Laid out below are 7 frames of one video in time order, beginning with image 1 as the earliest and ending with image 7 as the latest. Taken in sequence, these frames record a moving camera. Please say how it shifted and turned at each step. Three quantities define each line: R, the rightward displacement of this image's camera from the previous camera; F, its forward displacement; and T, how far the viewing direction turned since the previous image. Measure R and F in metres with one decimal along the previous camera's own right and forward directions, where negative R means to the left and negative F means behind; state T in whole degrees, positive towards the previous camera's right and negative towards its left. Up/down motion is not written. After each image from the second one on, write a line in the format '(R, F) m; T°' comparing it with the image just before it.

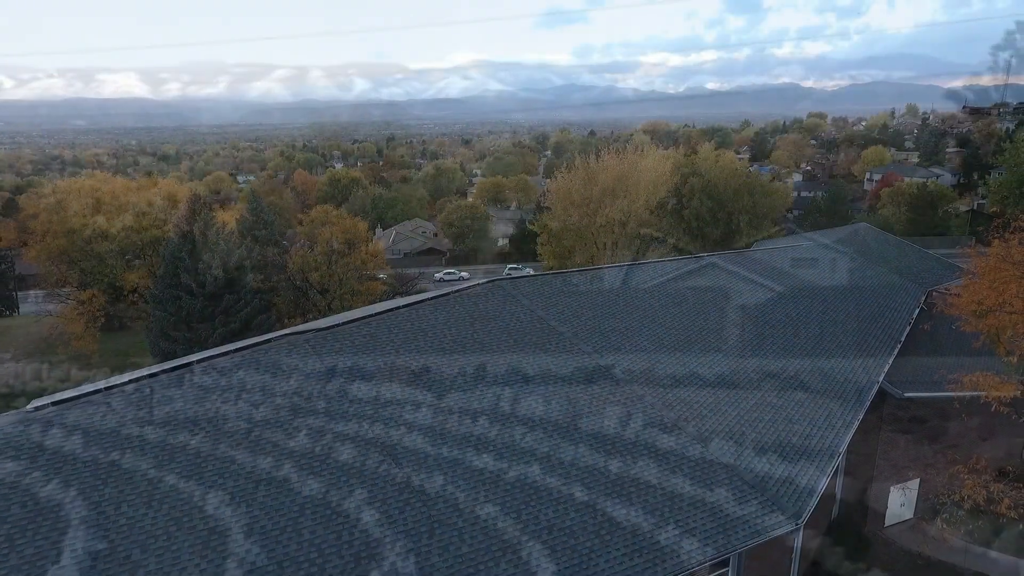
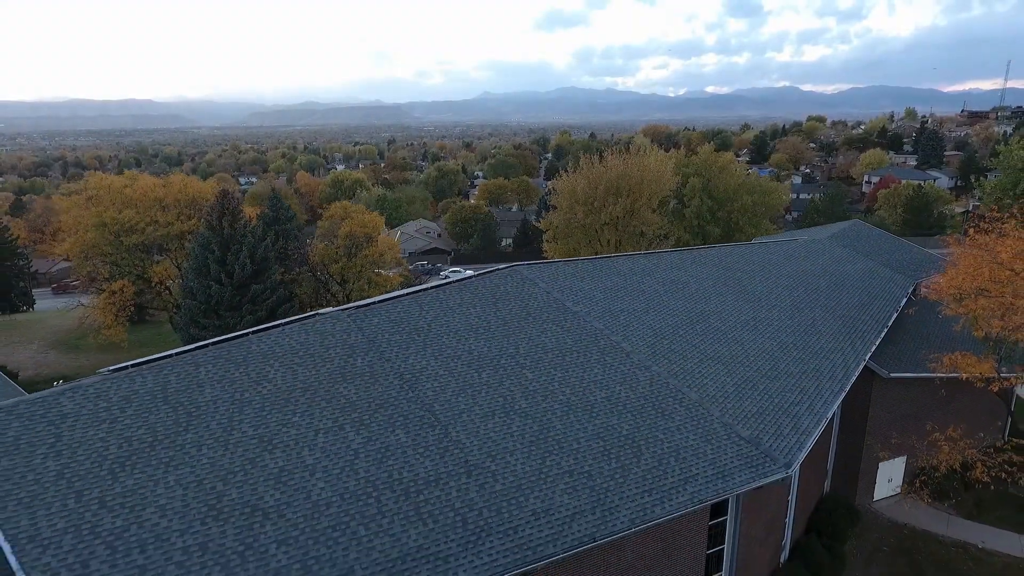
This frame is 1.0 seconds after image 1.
(-0.4, -1.4) m; 0°
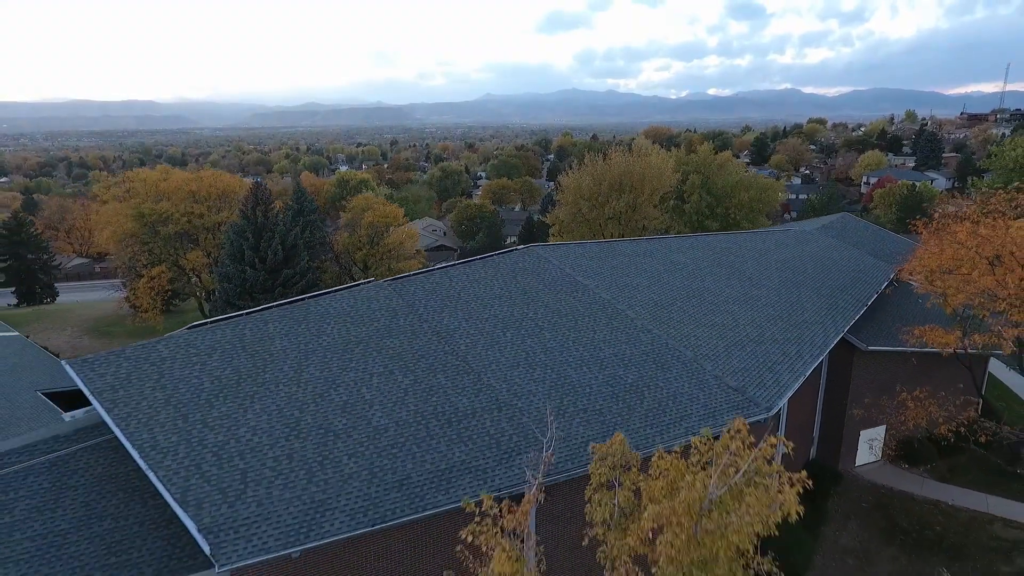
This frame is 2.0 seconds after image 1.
(-0.5, -2.0) m; 0°
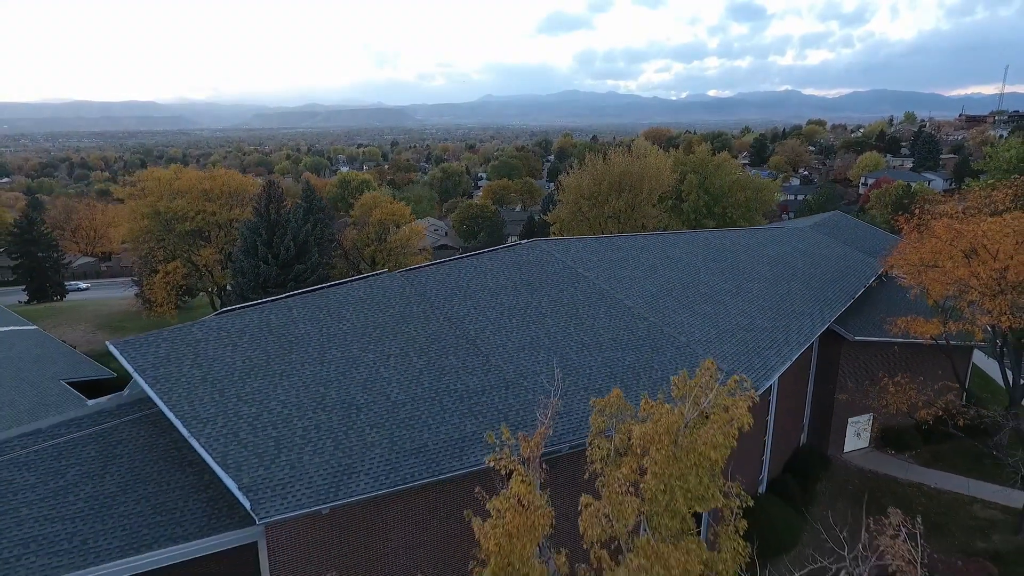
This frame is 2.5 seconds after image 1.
(-0.1, -1.1) m; 0°
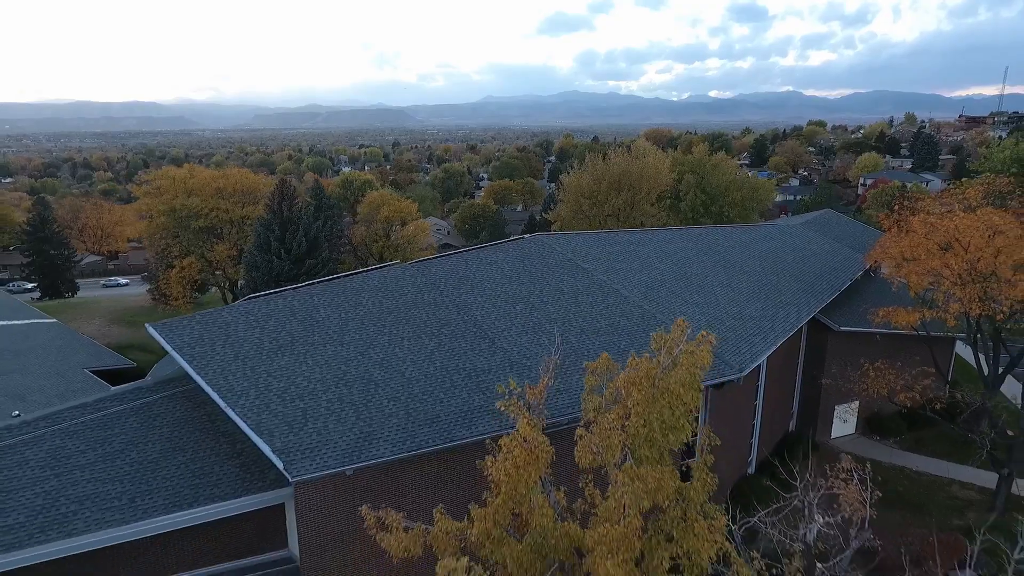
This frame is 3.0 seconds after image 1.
(-0.1, -1.2) m; 0°
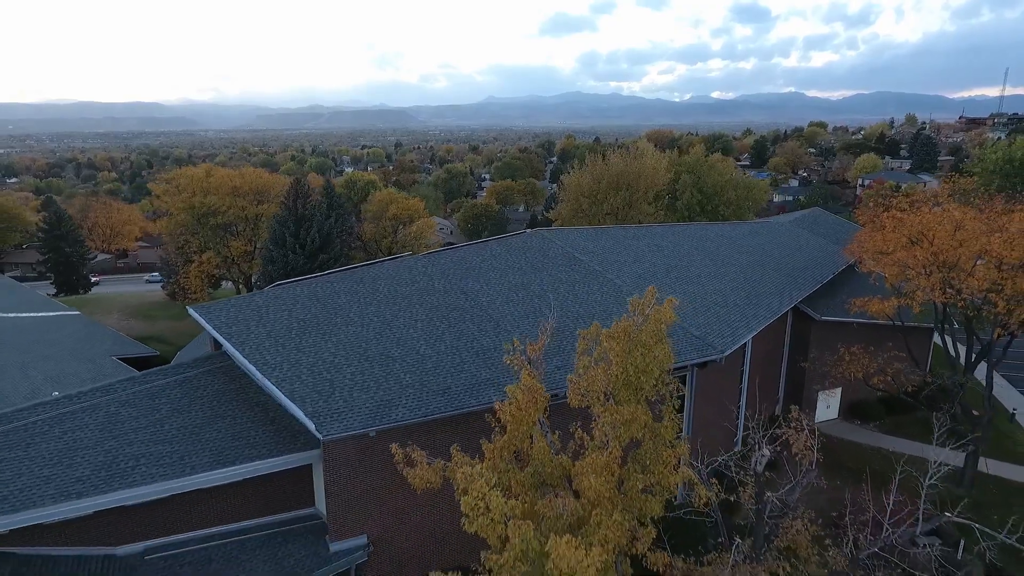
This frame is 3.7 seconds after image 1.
(0.0, -1.6) m; 0°
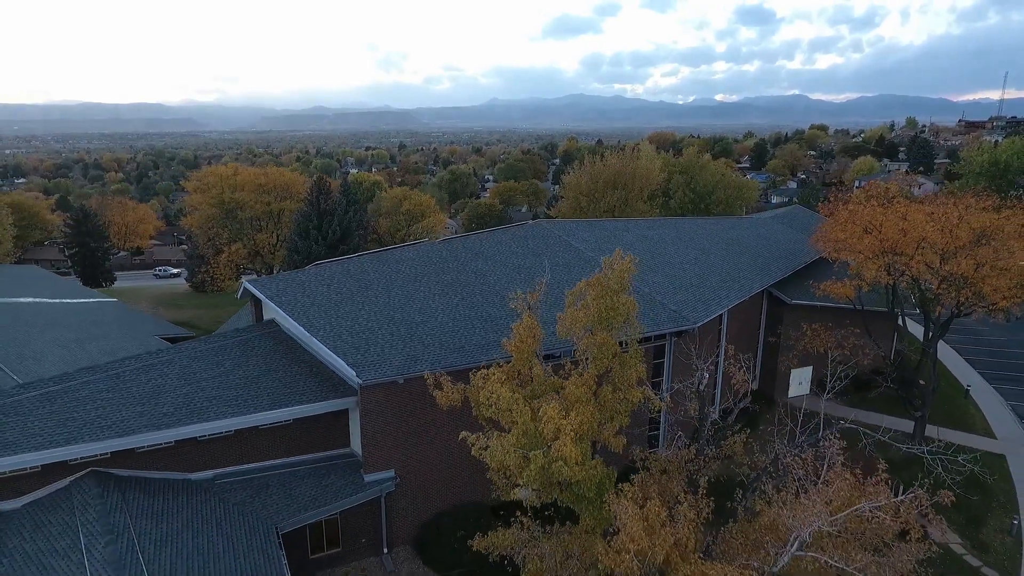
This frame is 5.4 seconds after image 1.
(0.0, -3.0) m; 0°
